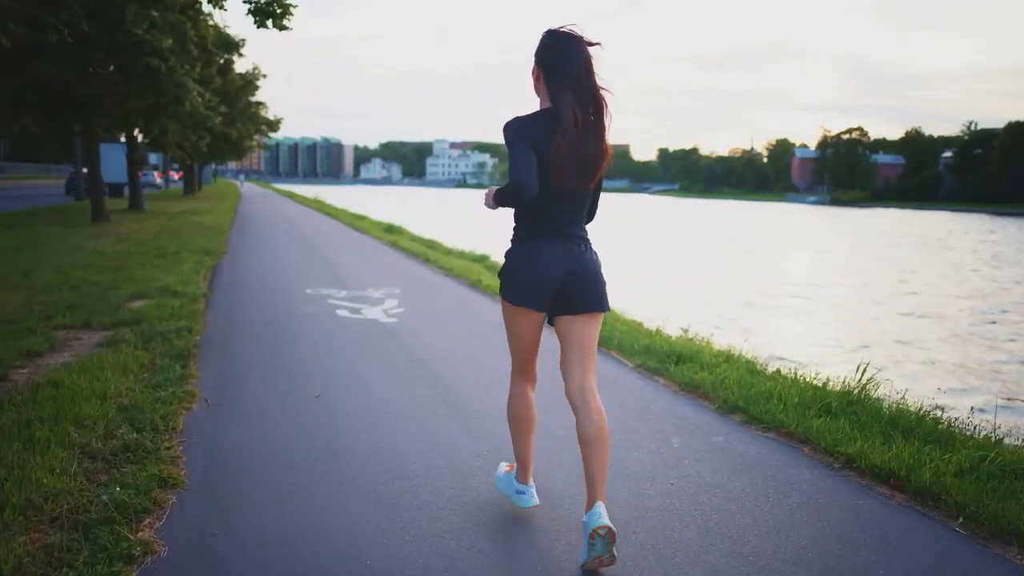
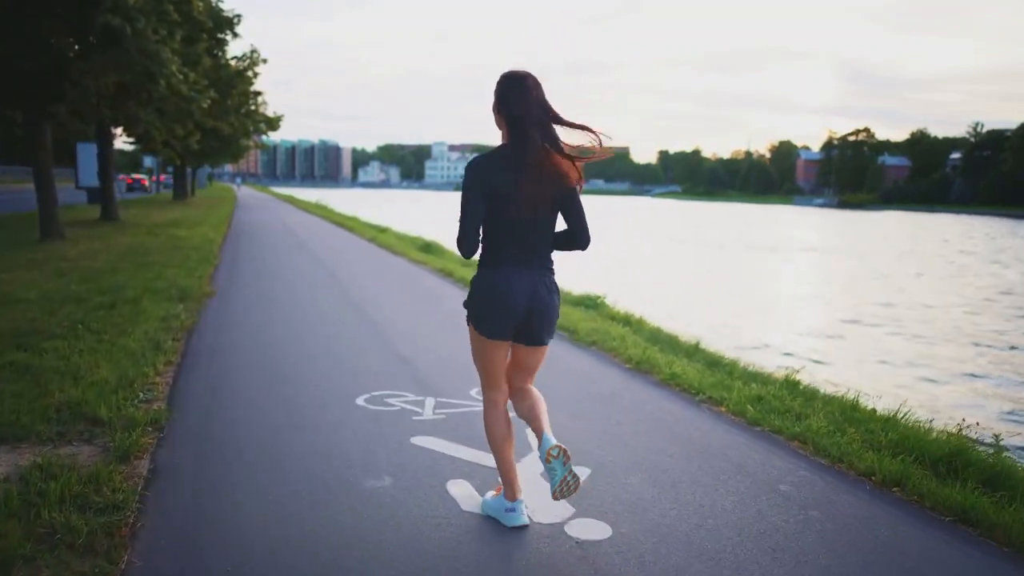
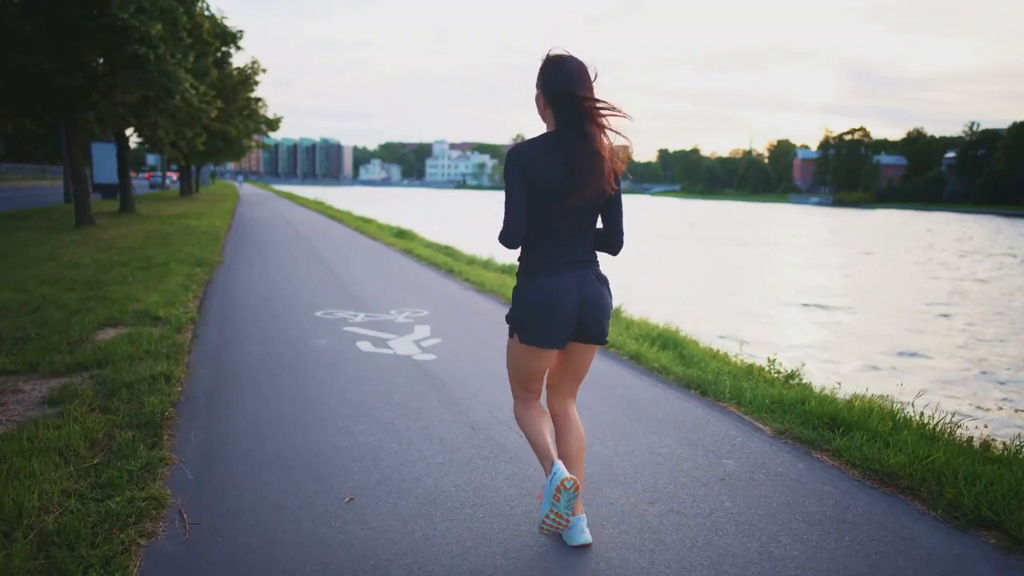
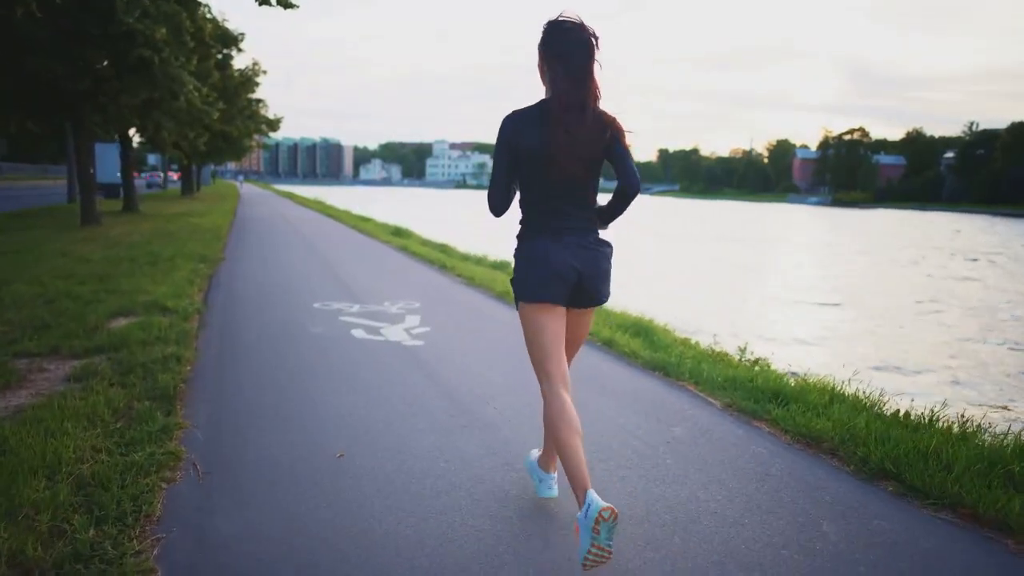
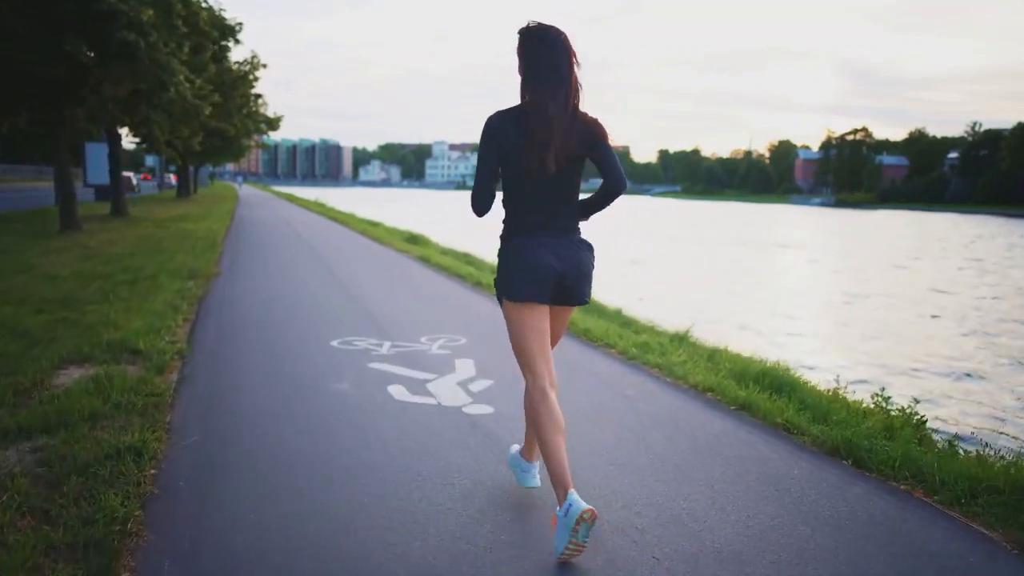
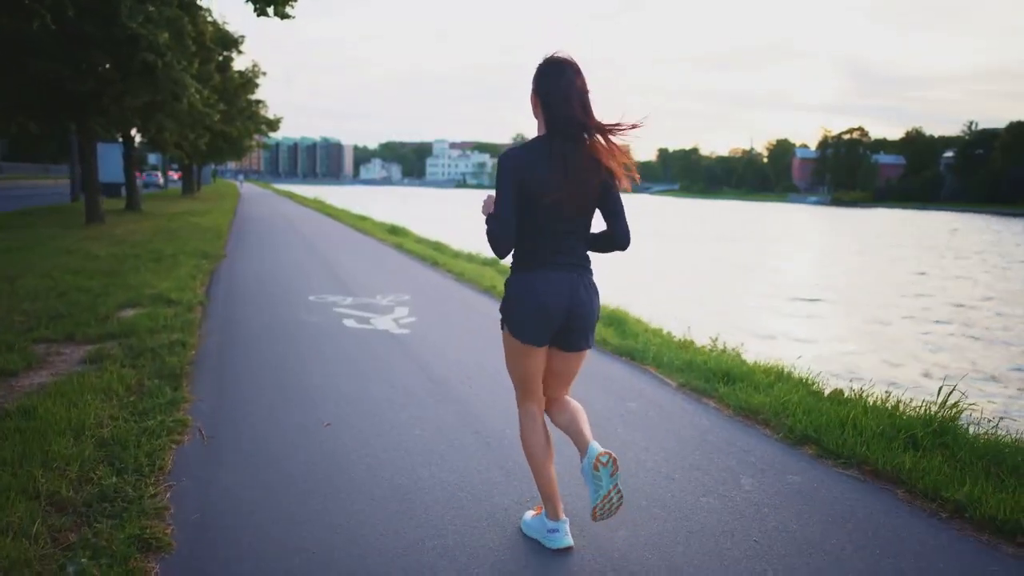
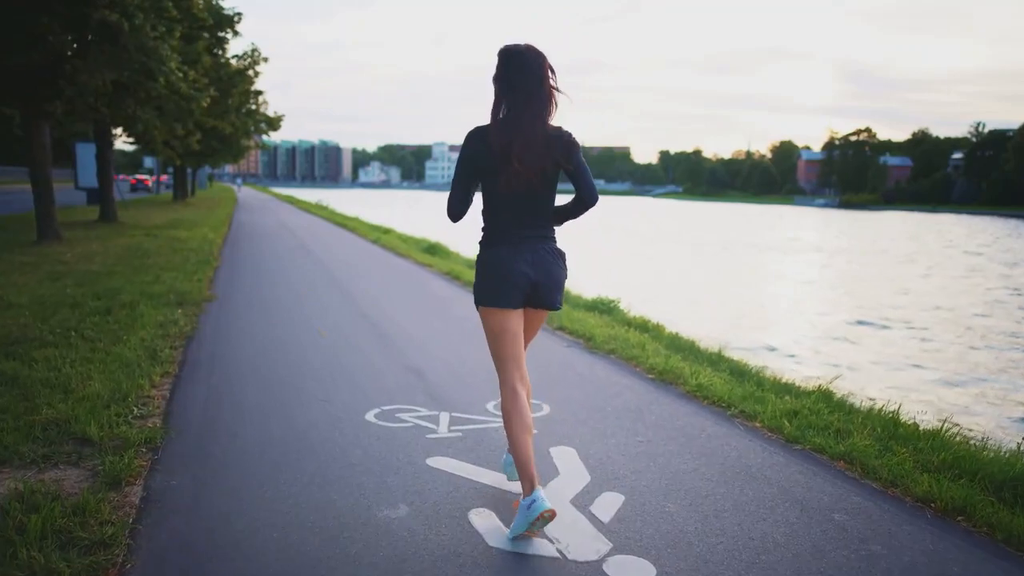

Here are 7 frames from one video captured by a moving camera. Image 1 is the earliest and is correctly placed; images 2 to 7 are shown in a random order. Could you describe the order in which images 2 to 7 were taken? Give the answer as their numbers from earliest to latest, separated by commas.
6, 4, 3, 5, 2, 7
